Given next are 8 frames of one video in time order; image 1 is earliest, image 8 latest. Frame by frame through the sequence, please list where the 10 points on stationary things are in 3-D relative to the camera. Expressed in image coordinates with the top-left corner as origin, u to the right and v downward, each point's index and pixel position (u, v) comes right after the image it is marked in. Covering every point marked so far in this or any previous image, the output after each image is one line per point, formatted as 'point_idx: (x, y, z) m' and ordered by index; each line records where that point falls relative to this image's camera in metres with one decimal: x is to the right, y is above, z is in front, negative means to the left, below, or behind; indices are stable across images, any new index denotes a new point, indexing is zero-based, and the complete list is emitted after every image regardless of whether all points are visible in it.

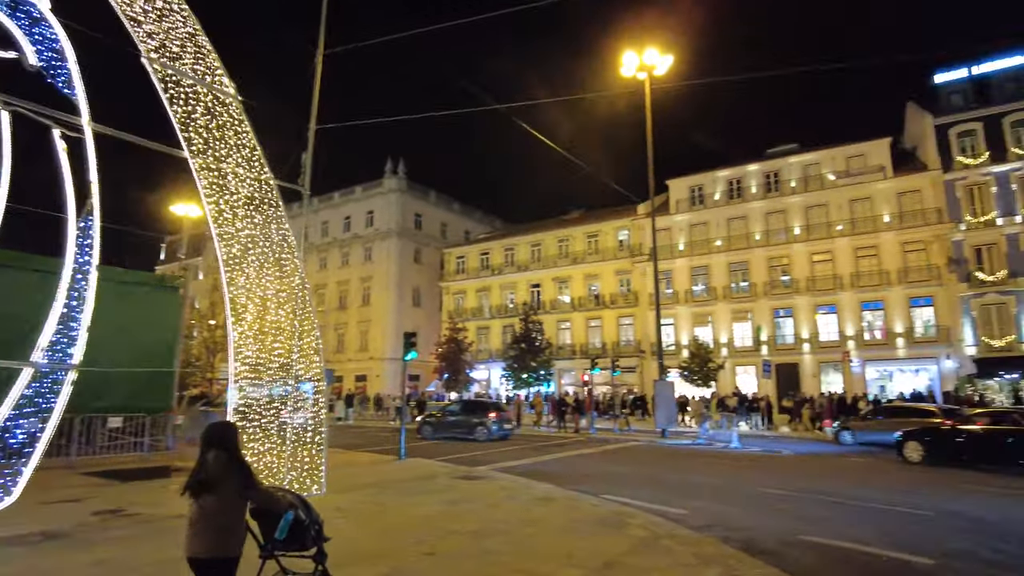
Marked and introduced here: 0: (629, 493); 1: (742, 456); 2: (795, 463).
0: (+1.9, -3.5, +11.0) m
1: (+6.3, -4.5, +17.7) m
2: (+6.8, -4.2, +15.7) m
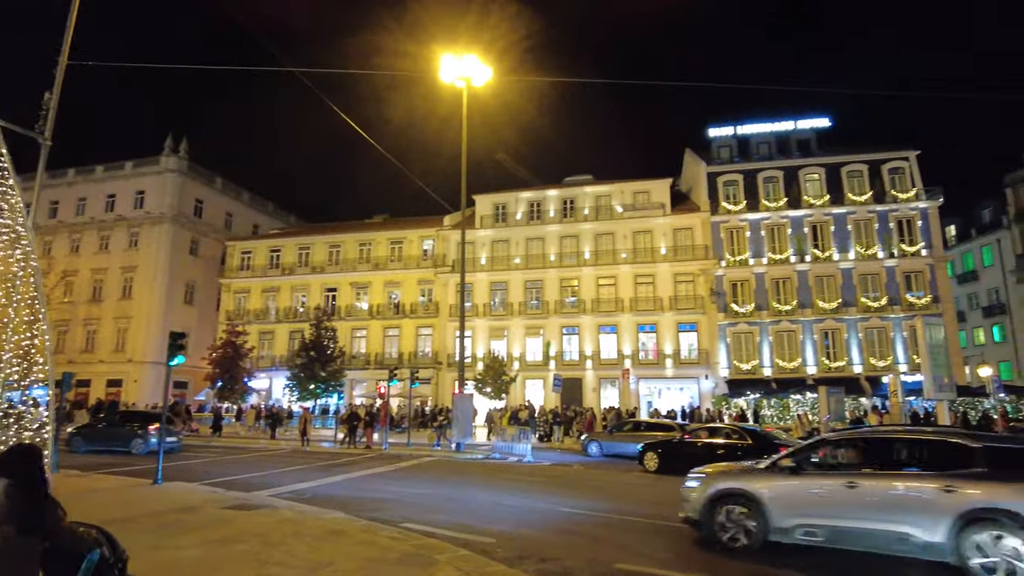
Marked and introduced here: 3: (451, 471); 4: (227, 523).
0: (-1.3, -3.6, +10.1) m
1: (+0.7, -5.0, +17.7) m
2: (+1.9, -4.7, +16.1) m
3: (-1.6, -4.9, +17.6) m
4: (-3.7, -3.0, +8.4) m
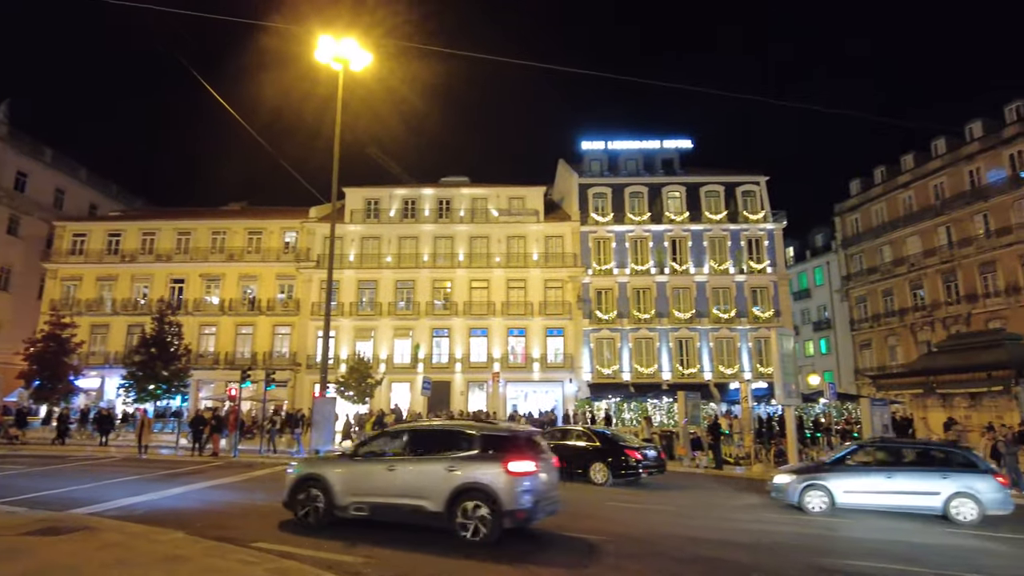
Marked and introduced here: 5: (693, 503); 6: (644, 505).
0: (-3.1, -3.4, +9.1) m
1: (-2.8, -4.9, +16.9) m
2: (-1.2, -4.7, +15.5) m
3: (-5.0, -4.8, +16.3) m
4: (-5.1, -2.8, +6.9) m
5: (+3.9, -4.6, +14.0) m
6: (+2.7, -4.5, +13.4) m
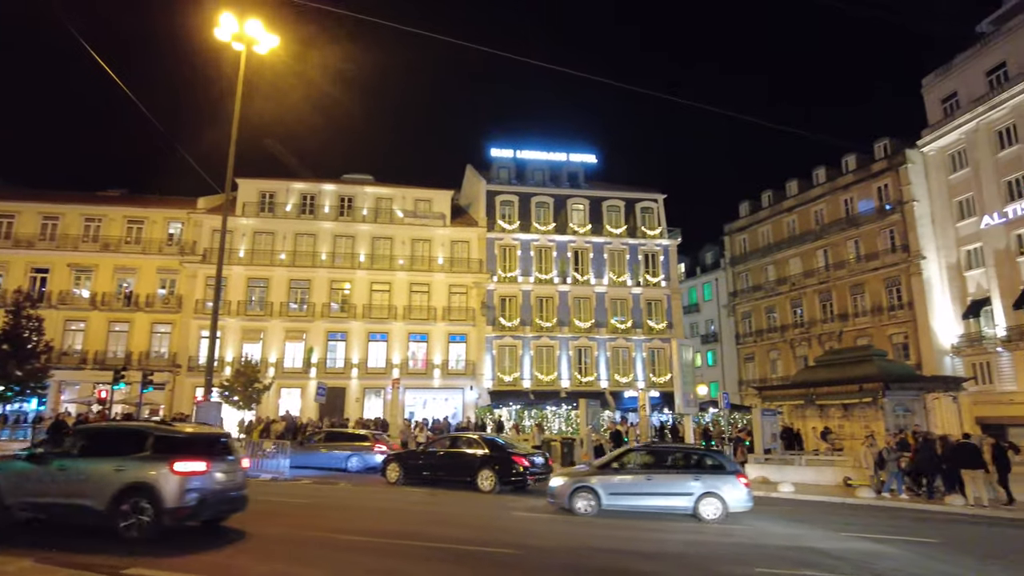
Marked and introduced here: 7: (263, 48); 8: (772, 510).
0: (-4.3, -3.3, +8.0) m
1: (-5.2, -4.8, +15.8) m
2: (-3.4, -4.7, +14.7) m
3: (-7.3, -4.6, +14.9) m
4: (-5.9, -2.5, +5.6) m
5: (+1.8, -4.8, +14.0) m
6: (+0.8, -4.6, +13.1) m
7: (-7.6, +7.4, +20.0) m
8: (+5.9, -5.0, +14.7) m
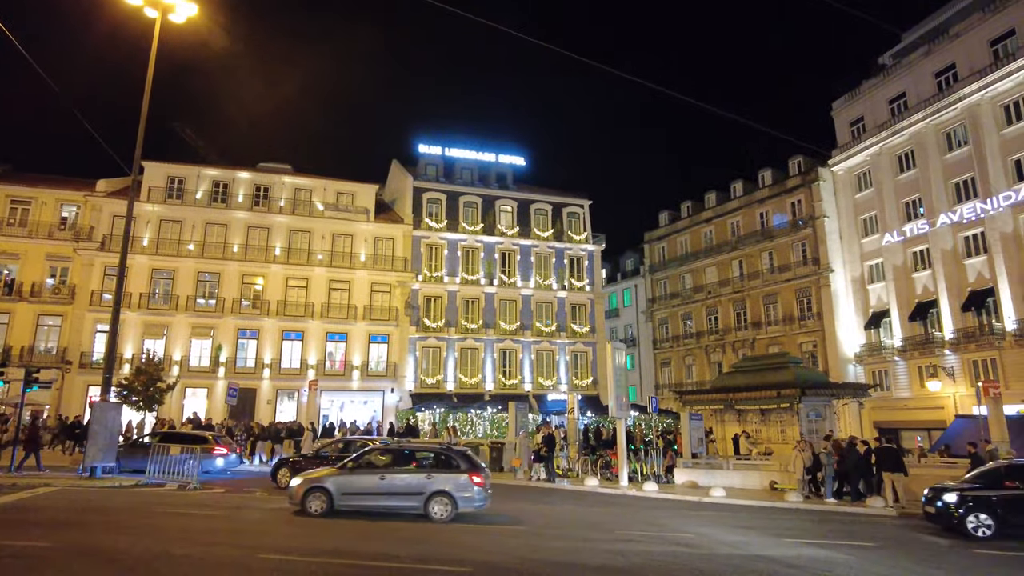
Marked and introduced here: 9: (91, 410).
0: (-4.7, -3.1, +6.8) m
1: (-6.6, -4.6, +14.4) m
2: (-4.8, -4.5, +13.5) m
3: (-8.6, -4.3, +13.2) m
4: (-6.0, -2.3, +4.2) m
5: (+0.6, -4.8, +13.5) m
6: (-0.4, -4.5, +12.5) m
7: (-9.2, +7.6, +18.3) m
8: (+4.4, -5.2, +14.7) m
9: (-10.7, -3.1, +16.6) m
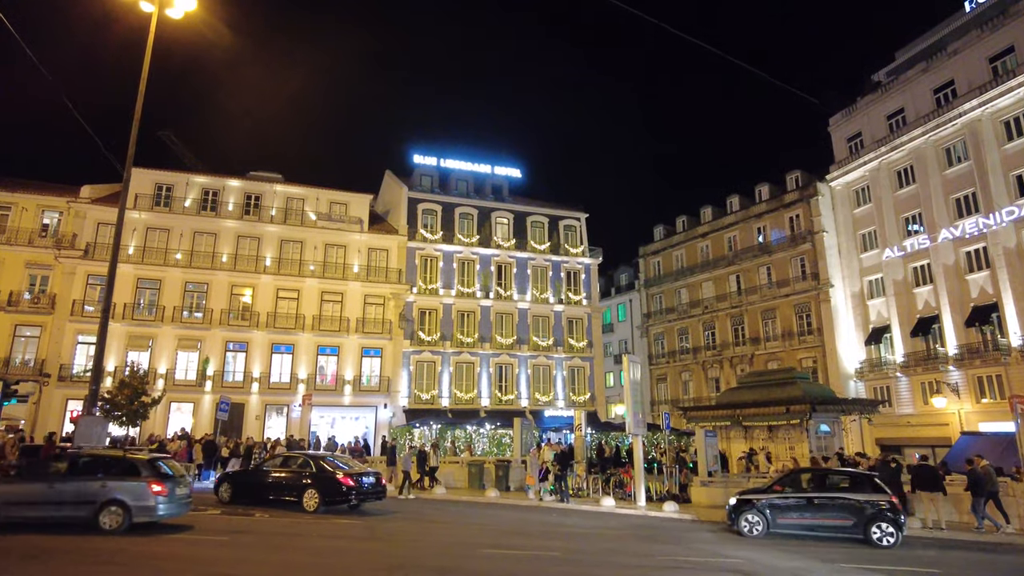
0: (-4.1, -3.0, +5.8) m
1: (-6.2, -4.7, +13.3) m
2: (-4.3, -4.6, +12.4) m
3: (-8.1, -4.4, +12.0) m
4: (-5.2, -2.1, +3.2) m
5: (+1.0, -4.9, +12.5) m
6: (+0.1, -4.6, +11.5) m
7: (-8.8, +7.5, +17.4) m
8: (+4.9, -5.3, +13.9) m
9: (-10.2, -3.2, +15.4) m
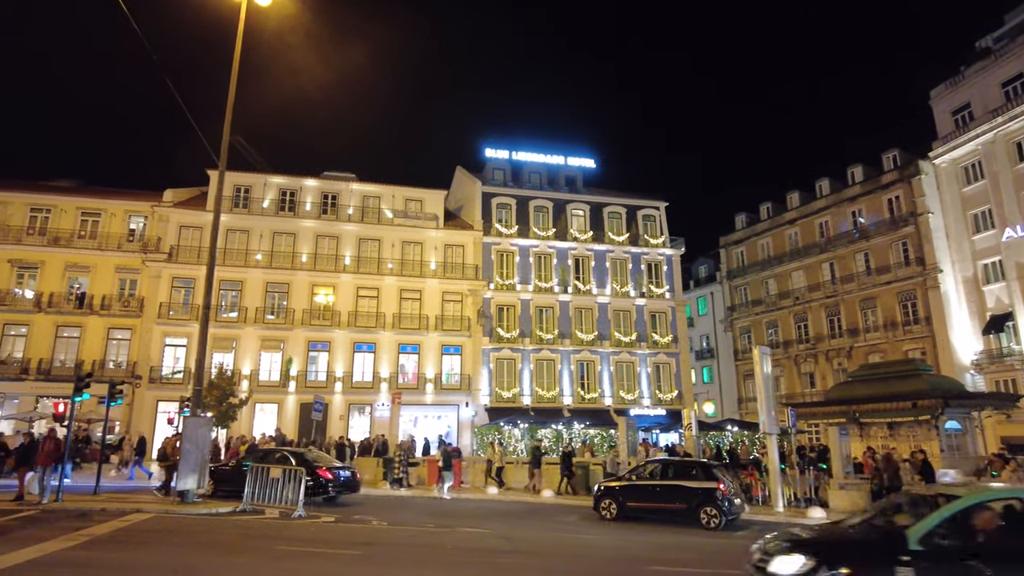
0: (-2.1, -2.8, +4.7) m
1: (-3.5, -4.5, +12.3) m
2: (-1.7, -4.4, +11.3) m
3: (-5.6, -4.2, +11.3) m
4: (-3.5, -1.9, +2.2) m
5: (+3.6, -4.5, +11.0) m
6: (+2.6, -4.3, +10.1) m
7: (-6.1, +7.6, +16.7) m
8: (+7.6, -4.9, +12.0) m
9: (-7.4, -3.1, +14.7) m
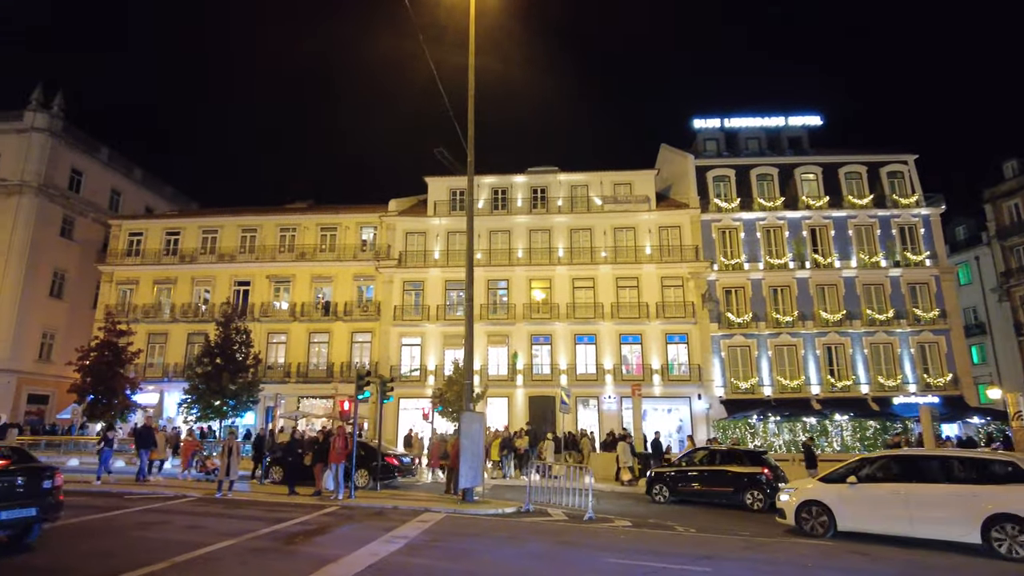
0: (+1.2, -2.5, +3.2) m
1: (+2.1, -4.2, +11.0) m
2: (+3.5, -3.9, +9.5) m
3: (-0.2, -4.0, +10.5) m
4: (-0.9, -1.8, +1.2) m
5: (+8.5, -3.7, +7.7) m
6: (+7.3, -3.6, +7.1) m
7: (-0.1, +7.9, +15.8) m
8: (+12.6, -3.8, +7.6) m
9: (-1.2, -3.0, +14.4) m
